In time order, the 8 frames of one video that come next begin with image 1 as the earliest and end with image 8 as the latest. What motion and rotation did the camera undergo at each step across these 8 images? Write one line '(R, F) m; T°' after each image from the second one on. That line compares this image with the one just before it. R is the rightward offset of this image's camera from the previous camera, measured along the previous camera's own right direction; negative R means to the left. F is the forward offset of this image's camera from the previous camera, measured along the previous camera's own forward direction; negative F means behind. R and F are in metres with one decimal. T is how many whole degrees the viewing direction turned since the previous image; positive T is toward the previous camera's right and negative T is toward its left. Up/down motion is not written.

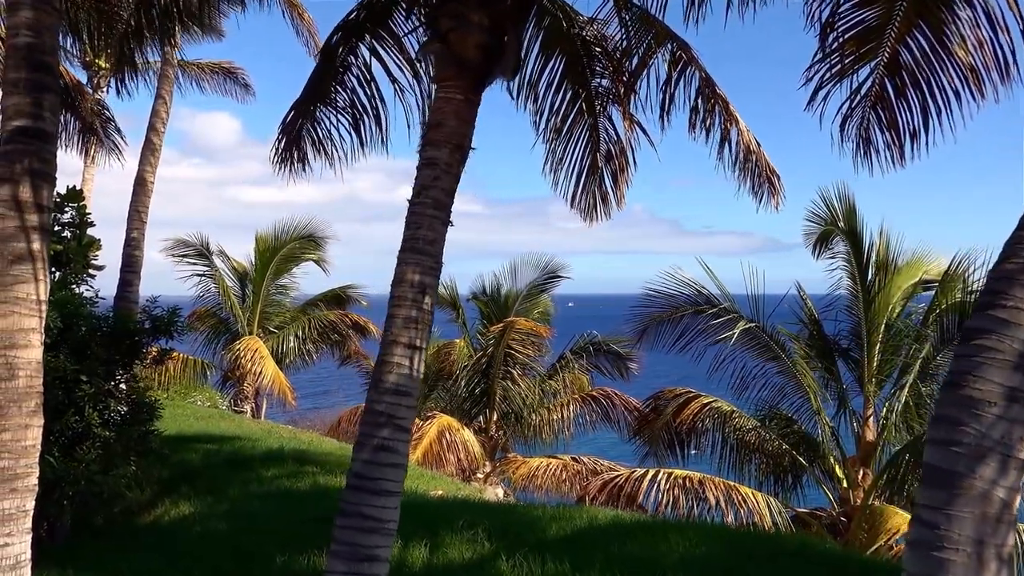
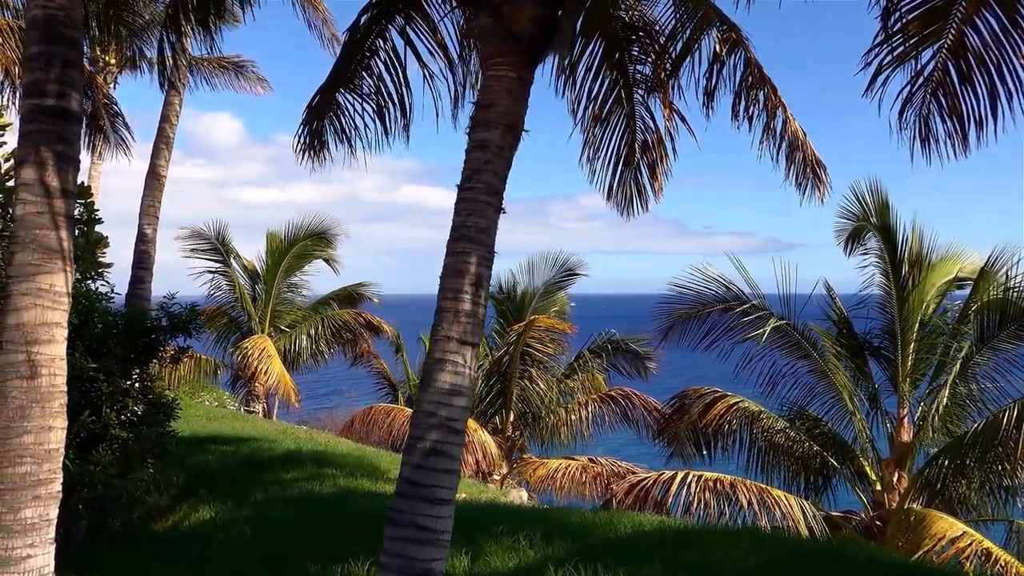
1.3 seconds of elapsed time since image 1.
(-0.3, +0.3) m; 0°
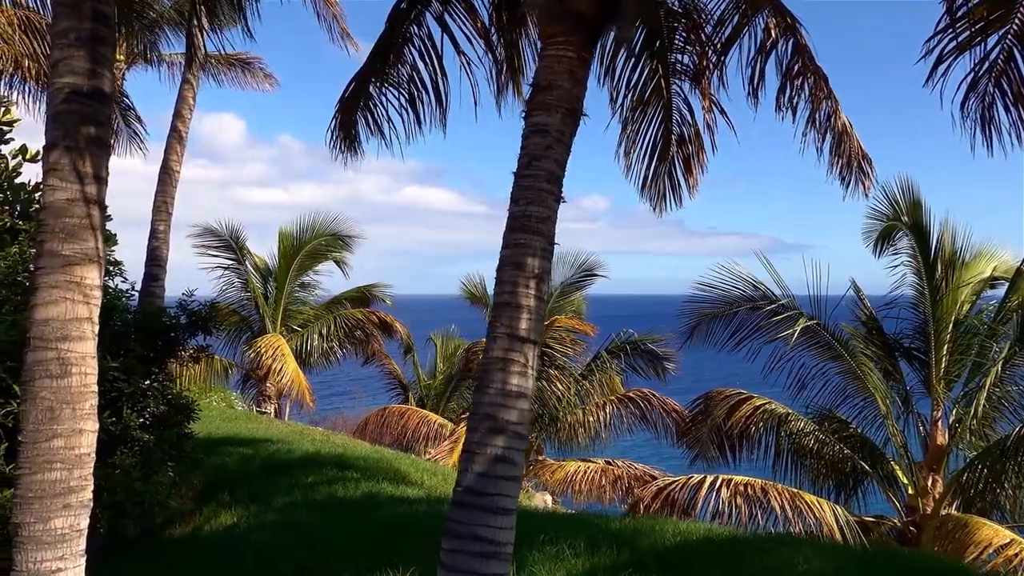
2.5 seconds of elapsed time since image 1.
(-0.2, +0.2) m; 0°
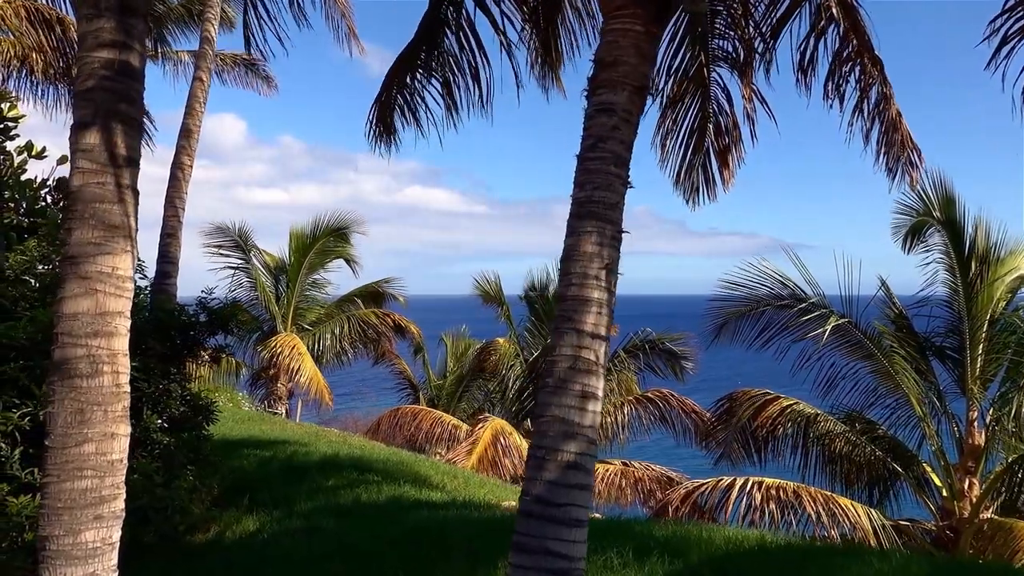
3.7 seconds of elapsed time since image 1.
(-0.2, +0.3) m; 0°
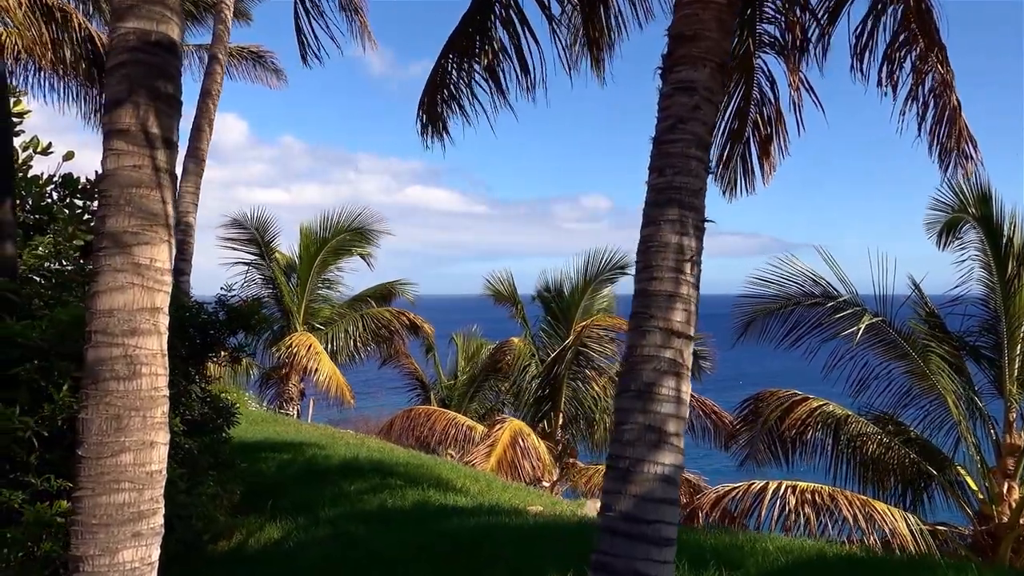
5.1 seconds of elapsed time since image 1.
(-0.3, +0.3) m; 0°
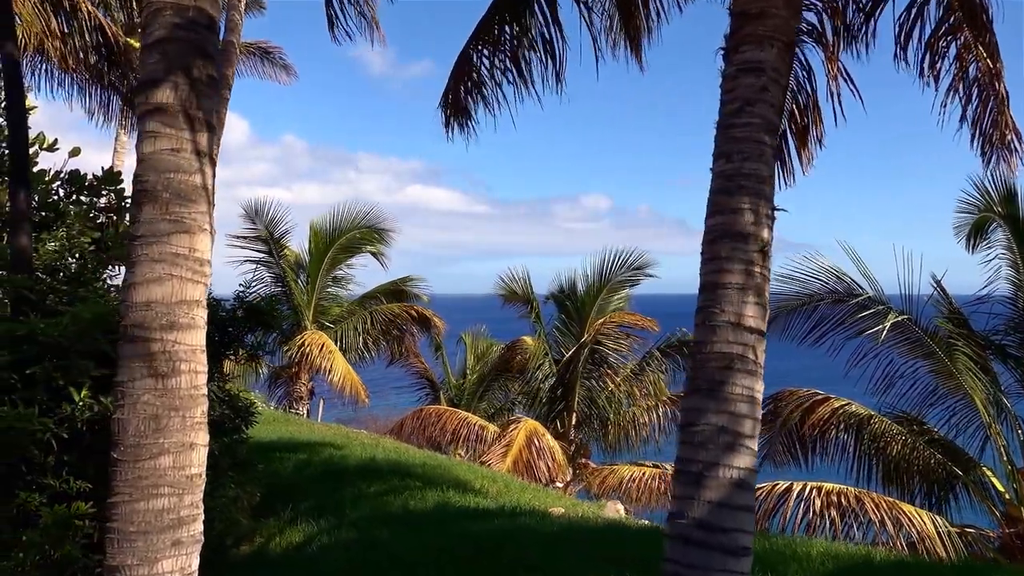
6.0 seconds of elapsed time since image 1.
(-0.2, +0.2) m; 0°
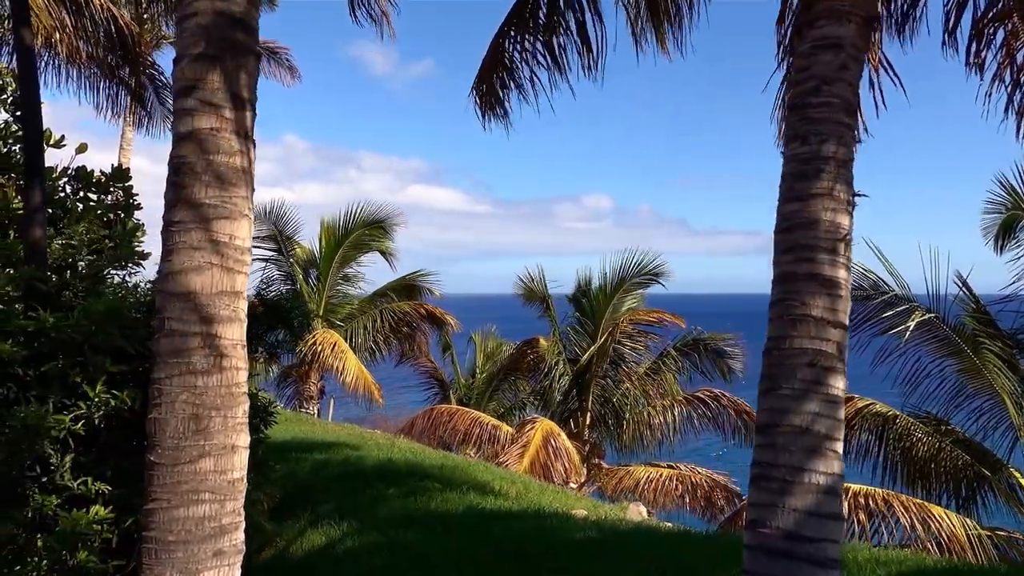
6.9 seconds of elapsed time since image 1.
(-0.2, +0.2) m; 0°
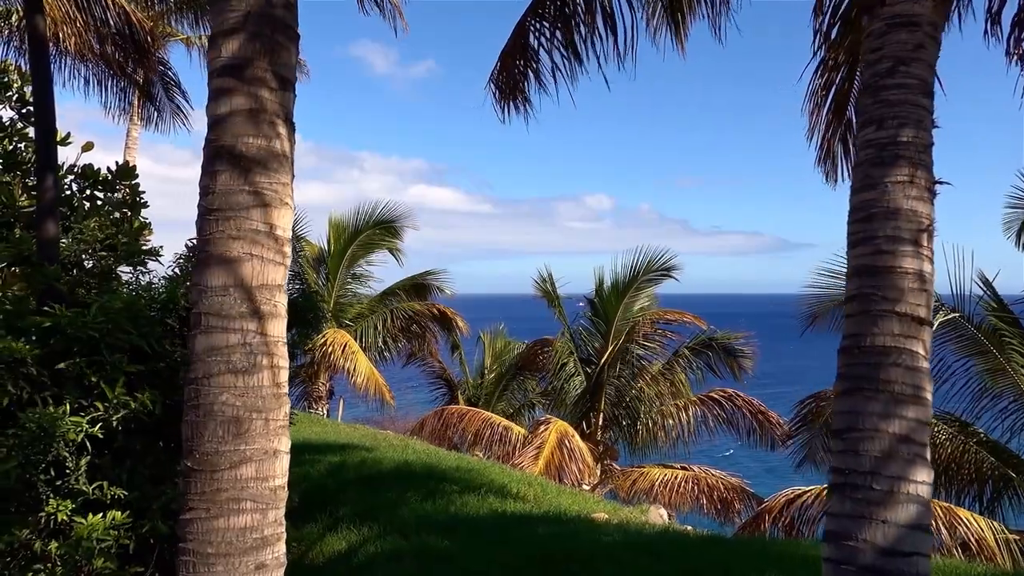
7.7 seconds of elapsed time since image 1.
(-0.2, +0.2) m; 0°
